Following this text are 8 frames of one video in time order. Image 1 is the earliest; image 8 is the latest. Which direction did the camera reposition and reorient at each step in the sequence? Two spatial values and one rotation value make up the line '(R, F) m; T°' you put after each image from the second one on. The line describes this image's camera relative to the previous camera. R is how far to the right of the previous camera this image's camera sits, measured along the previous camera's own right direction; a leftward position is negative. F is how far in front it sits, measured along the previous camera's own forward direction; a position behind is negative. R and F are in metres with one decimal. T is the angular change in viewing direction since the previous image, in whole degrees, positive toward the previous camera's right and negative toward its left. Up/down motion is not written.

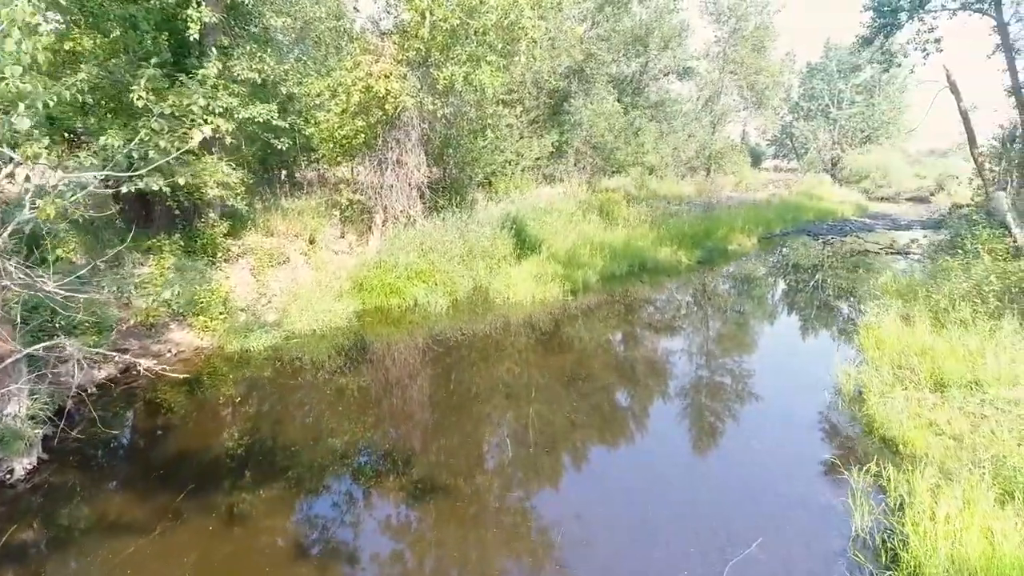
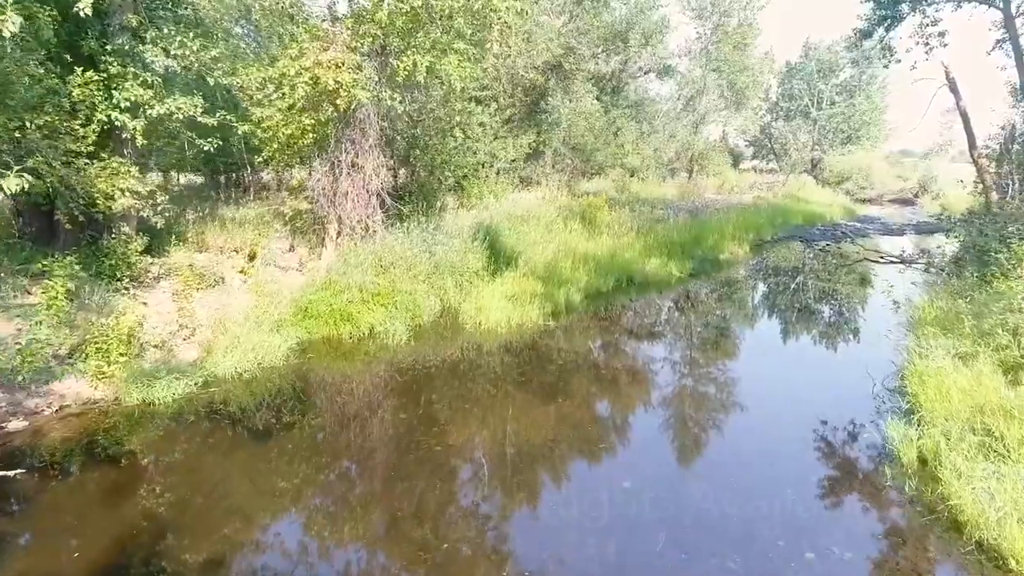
(+0.1, +1.4) m; +2°
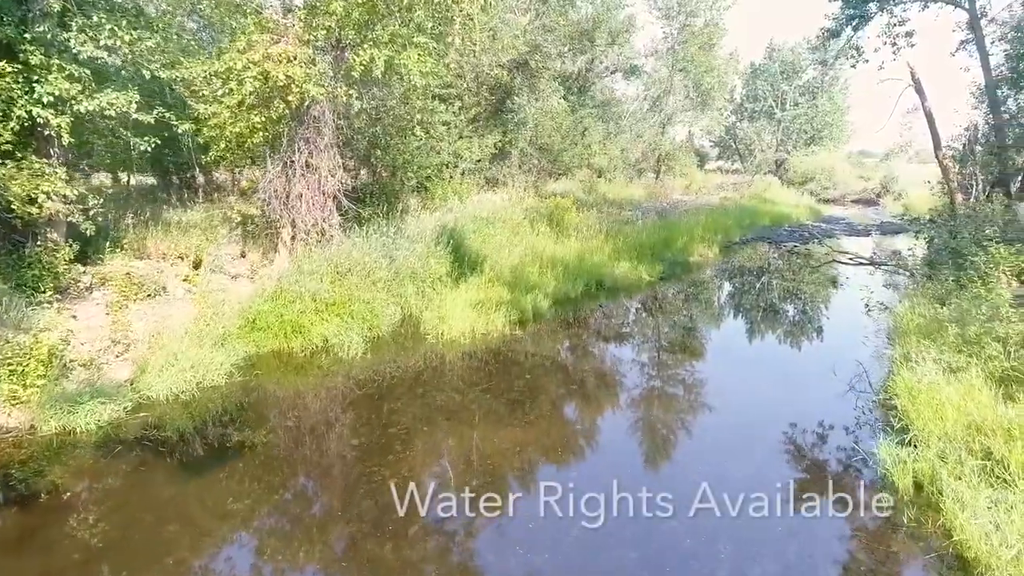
(0.0, +0.5) m; +3°
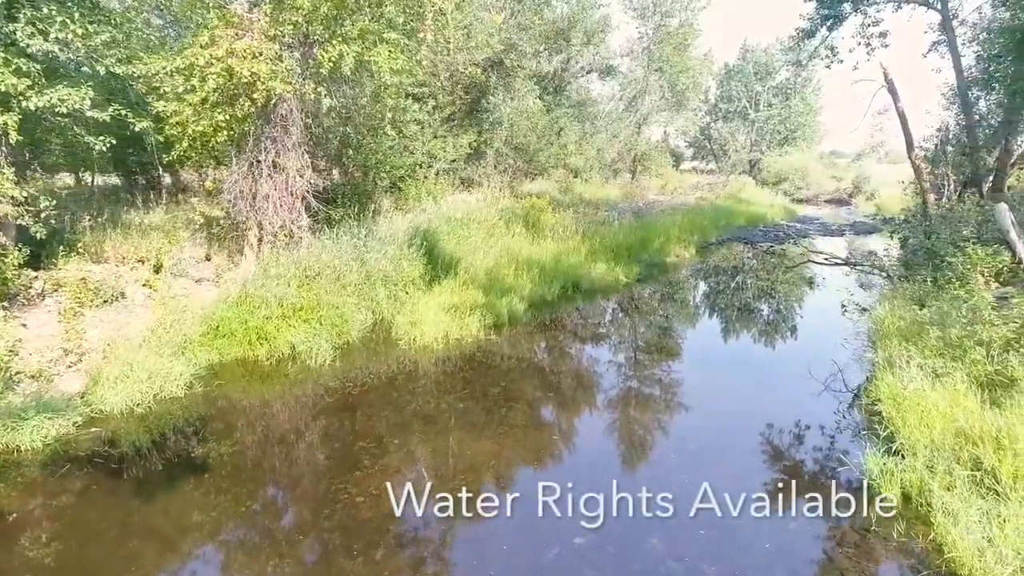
(0.0, +0.2) m; +2°
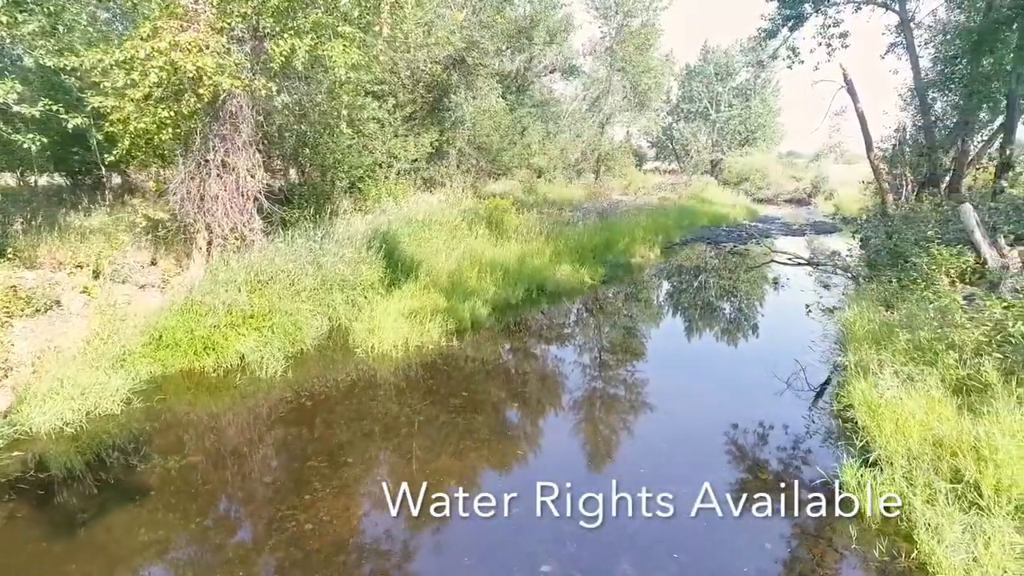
(0.0, +0.3) m; +3°
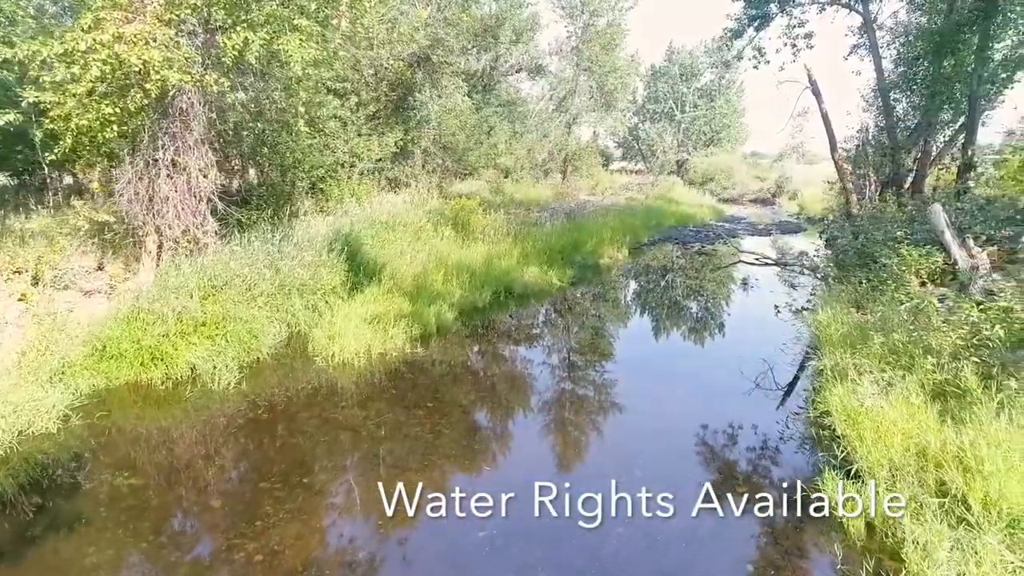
(0.0, +0.3) m; +3°
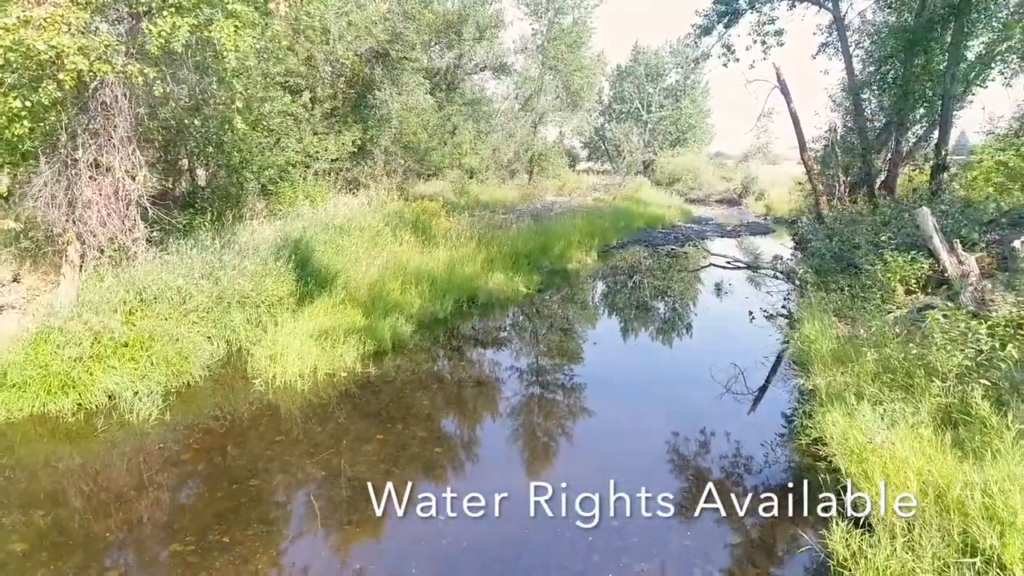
(+0.1, +0.7) m; +3°
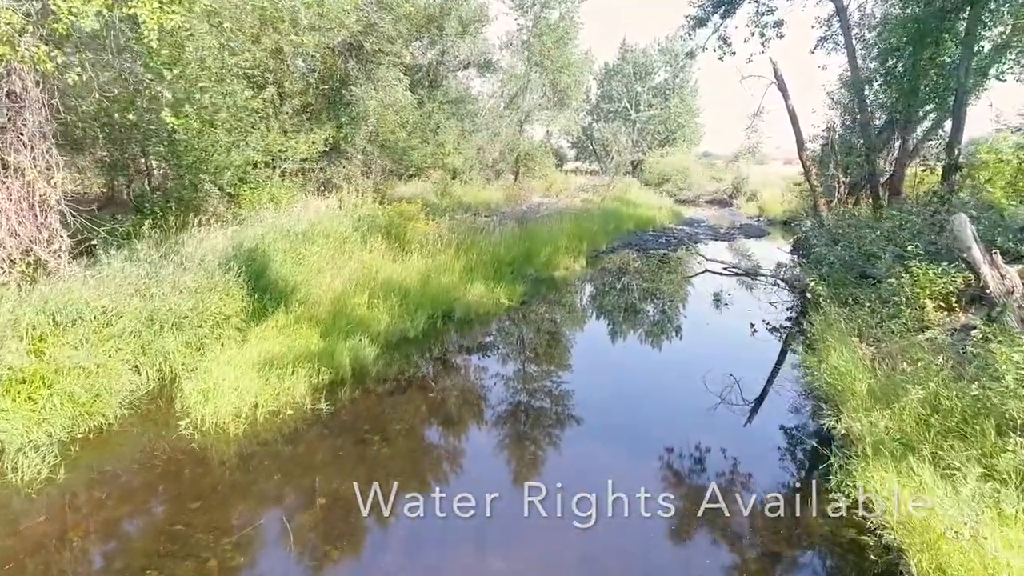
(+0.1, +1.0) m; +1°
